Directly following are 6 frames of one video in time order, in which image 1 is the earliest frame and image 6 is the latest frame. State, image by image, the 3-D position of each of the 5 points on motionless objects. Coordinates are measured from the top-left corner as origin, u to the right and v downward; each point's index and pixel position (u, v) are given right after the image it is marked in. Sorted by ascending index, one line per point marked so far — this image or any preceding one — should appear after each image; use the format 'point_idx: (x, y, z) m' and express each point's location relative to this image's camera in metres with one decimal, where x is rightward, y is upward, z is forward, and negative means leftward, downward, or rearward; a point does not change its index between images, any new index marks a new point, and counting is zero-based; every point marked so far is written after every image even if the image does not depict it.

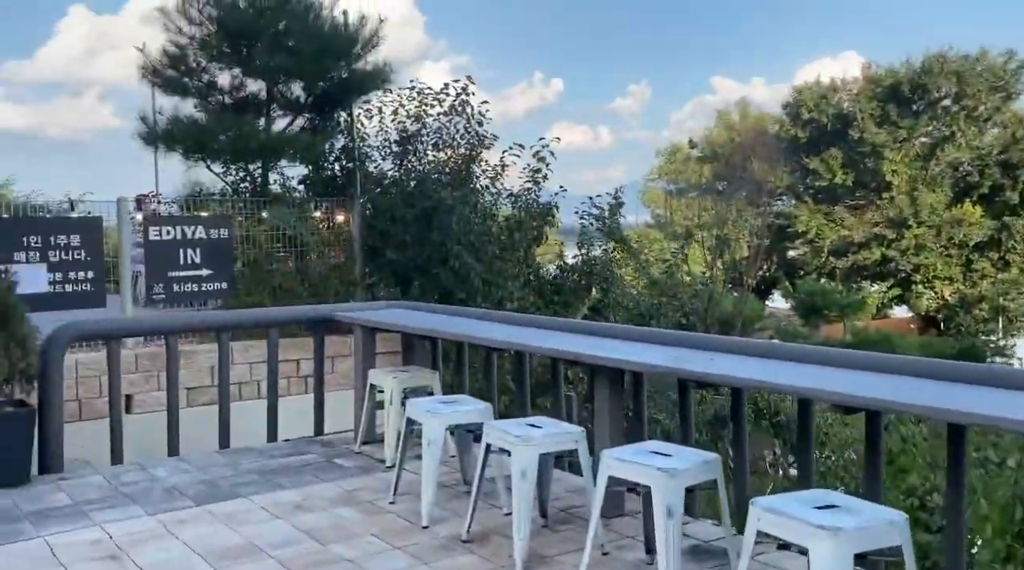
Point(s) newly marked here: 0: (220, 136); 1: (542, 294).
0: (-2.6, +1.3, +8.3) m
1: (+0.3, -0.1, +8.6) m
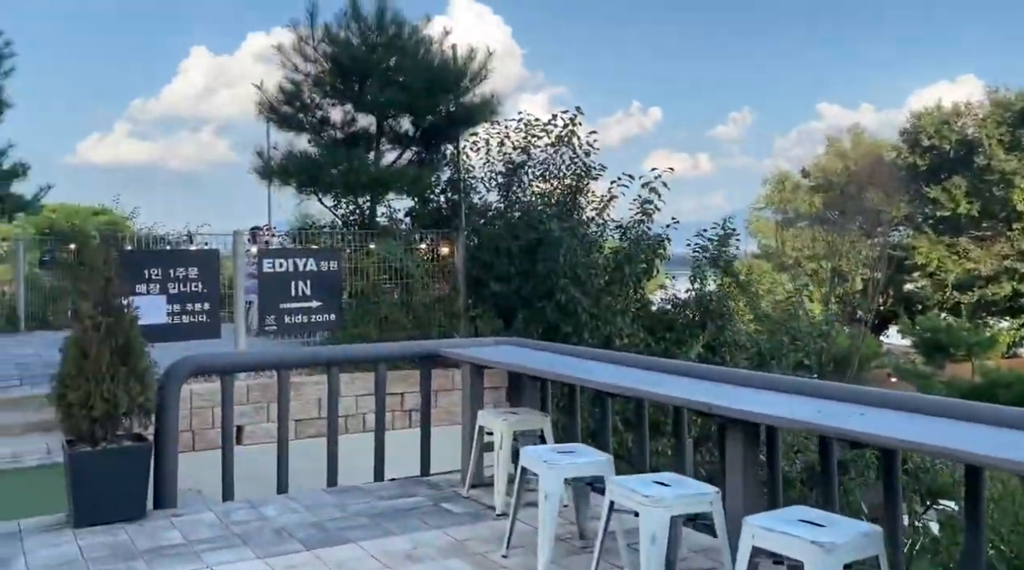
0: (-1.6, +1.0, +8.4) m
1: (+1.3, -0.4, +8.4) m
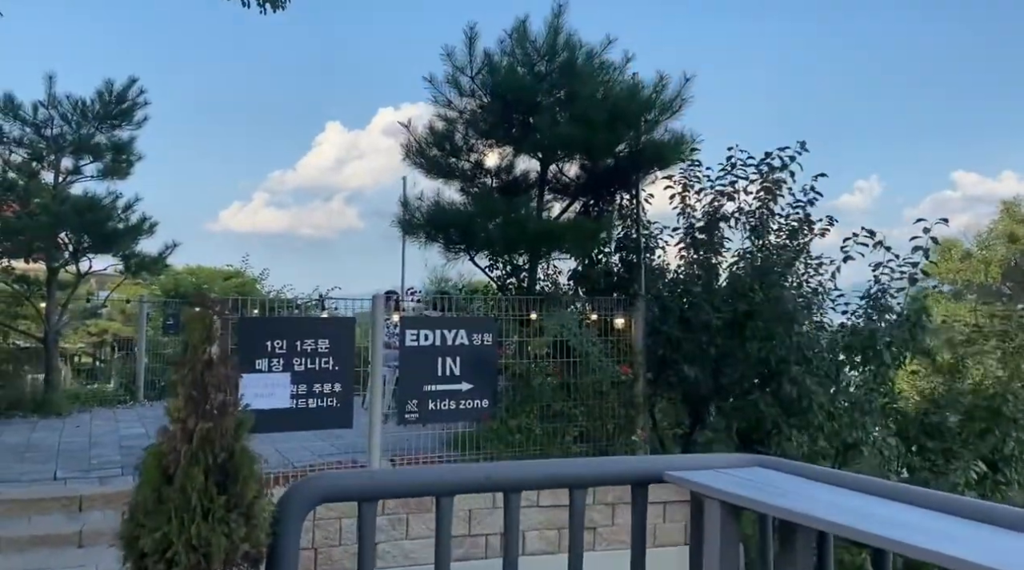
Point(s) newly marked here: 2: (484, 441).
0: (-0.2, +0.4, +6.9) m
1: (+2.7, -1.0, +6.4) m
2: (-0.2, -1.1, +6.6) m
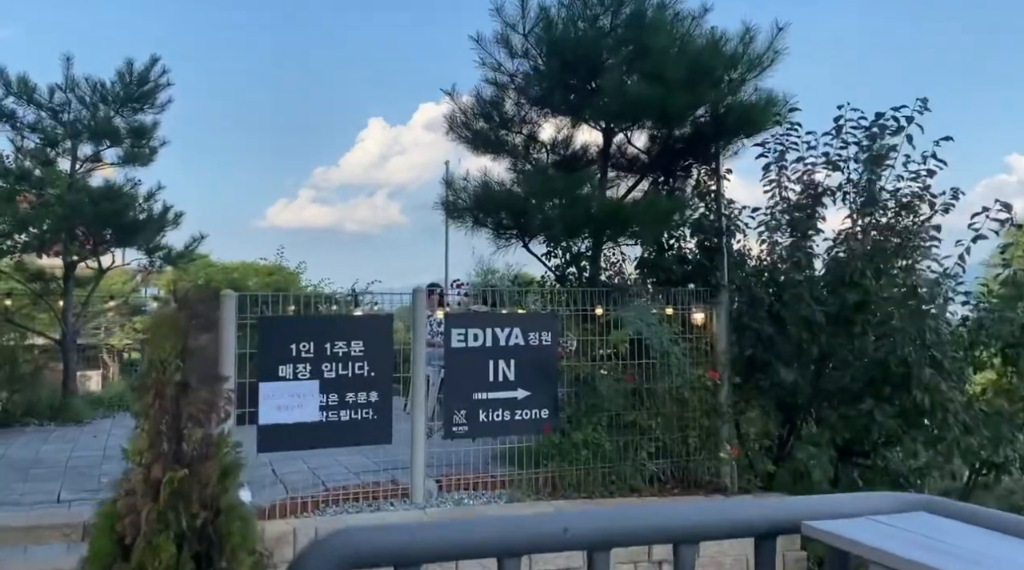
0: (+0.2, +0.5, +6.0) m
1: (+3.1, -0.9, +5.4) m
2: (+0.2, -1.1, +5.7) m
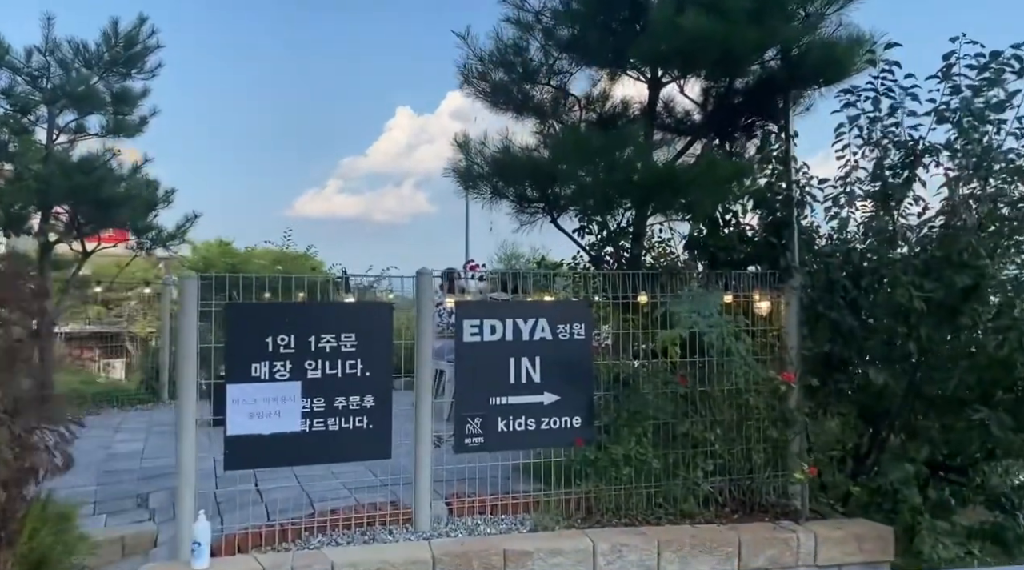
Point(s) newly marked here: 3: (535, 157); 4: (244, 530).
0: (+0.4, +0.6, +5.0) m
1: (+3.2, -0.9, +4.3) m
2: (+0.3, -1.0, +4.7) m
3: (+0.1, +0.7, +5.2) m
4: (-1.2, -1.2, +4.3) m
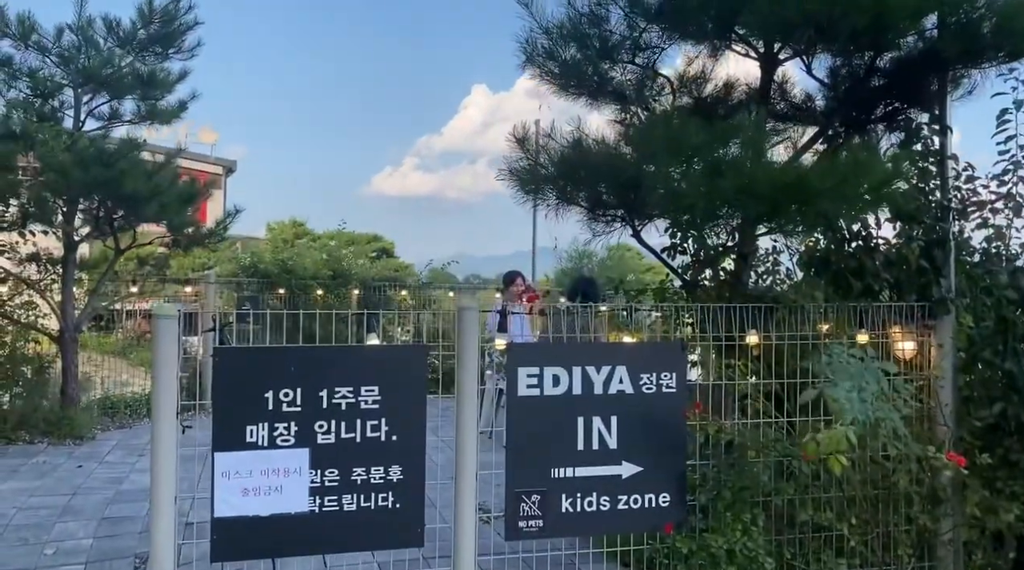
0: (+0.7, +0.5, +3.9) m
1: (+3.4, -1.0, +3.0) m
2: (+0.6, -1.1, +3.6) m
3: (+0.5, +0.6, +4.1) m
4: (-1.0, -1.3, +3.4) m
